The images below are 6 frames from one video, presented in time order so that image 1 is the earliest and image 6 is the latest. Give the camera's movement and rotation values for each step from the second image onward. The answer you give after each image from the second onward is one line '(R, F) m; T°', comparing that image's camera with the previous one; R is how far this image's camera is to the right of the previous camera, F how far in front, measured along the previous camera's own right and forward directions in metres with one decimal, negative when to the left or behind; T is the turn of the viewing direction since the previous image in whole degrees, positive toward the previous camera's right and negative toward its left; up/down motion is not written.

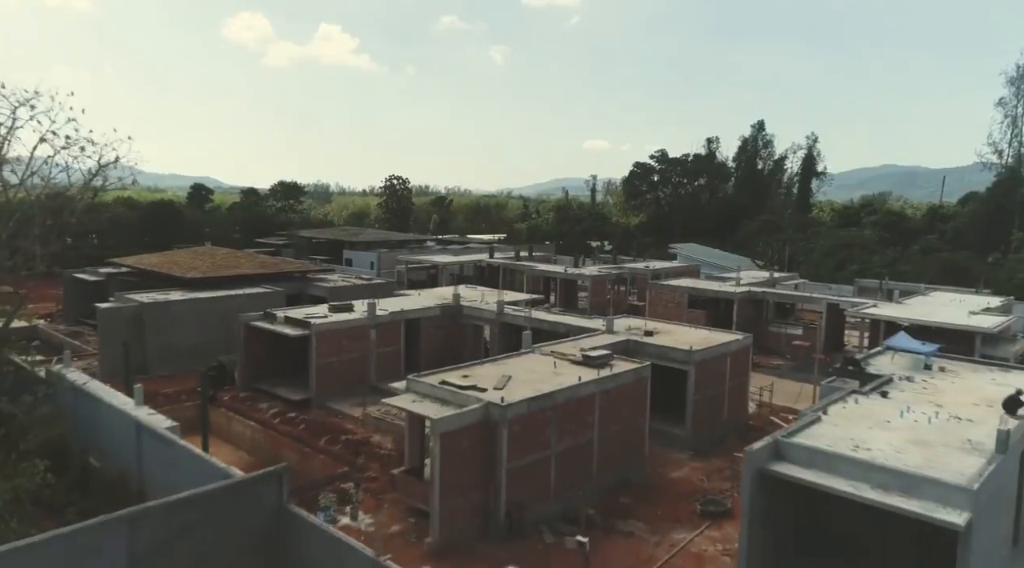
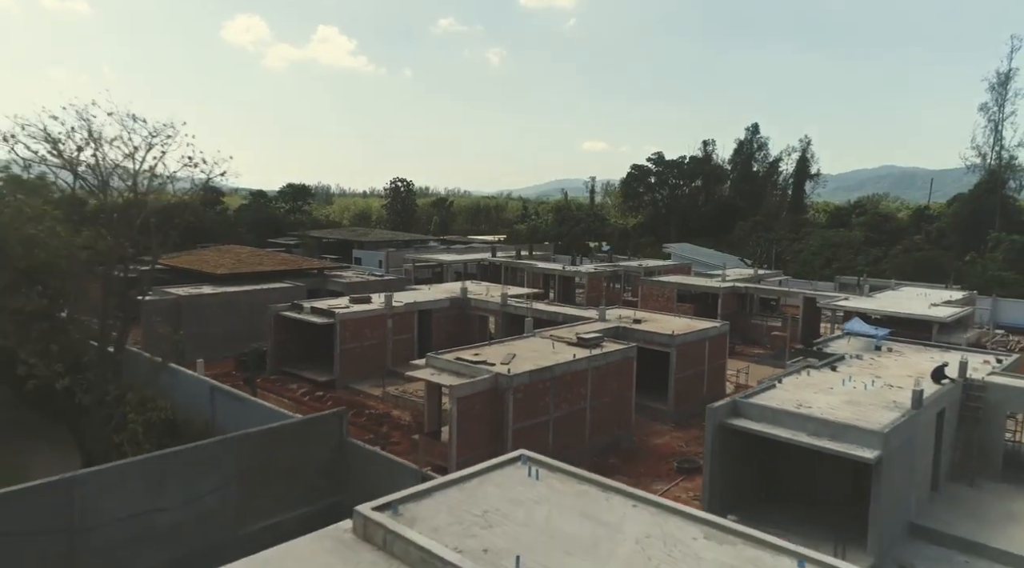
(-0.1, -3.0) m; 0°
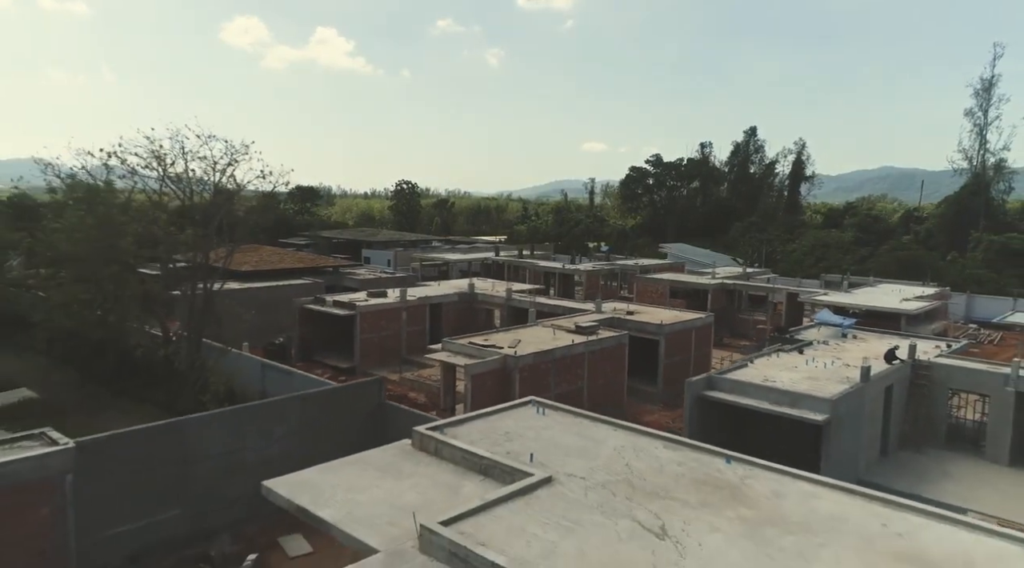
(-0.2, -2.8) m; 0°
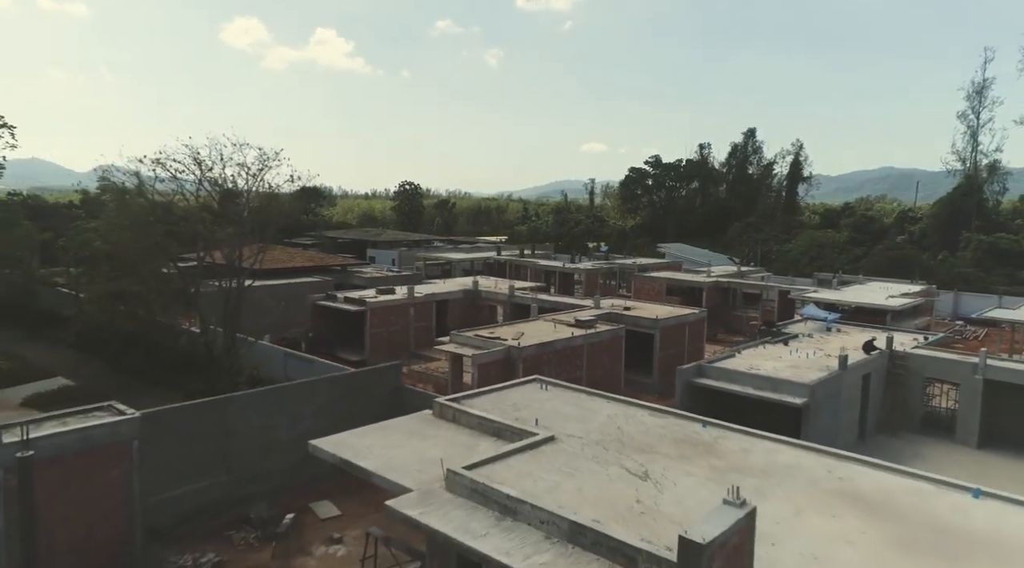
(-0.1, -1.6) m; 0°
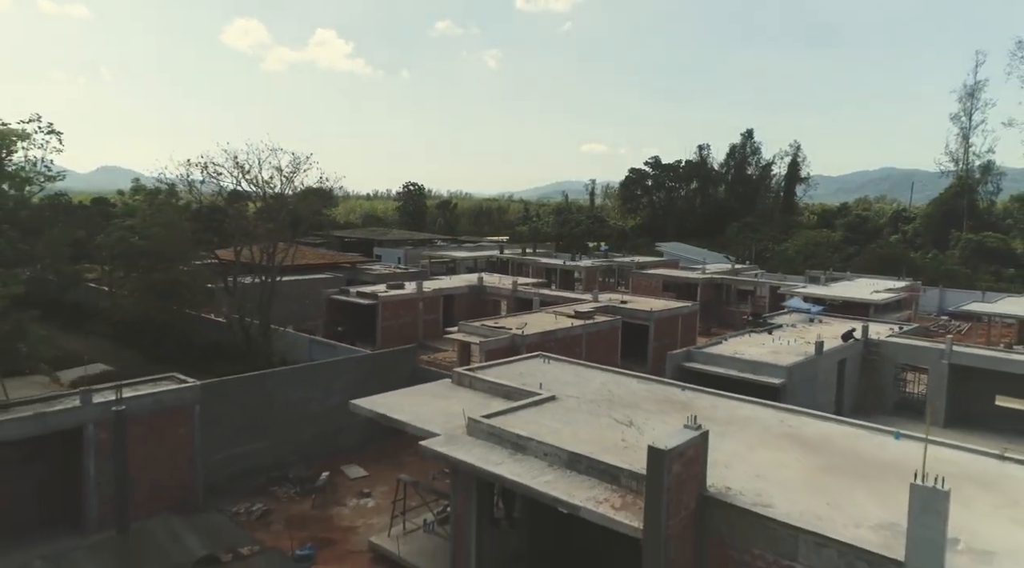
(-0.1, -2.0) m; 0°
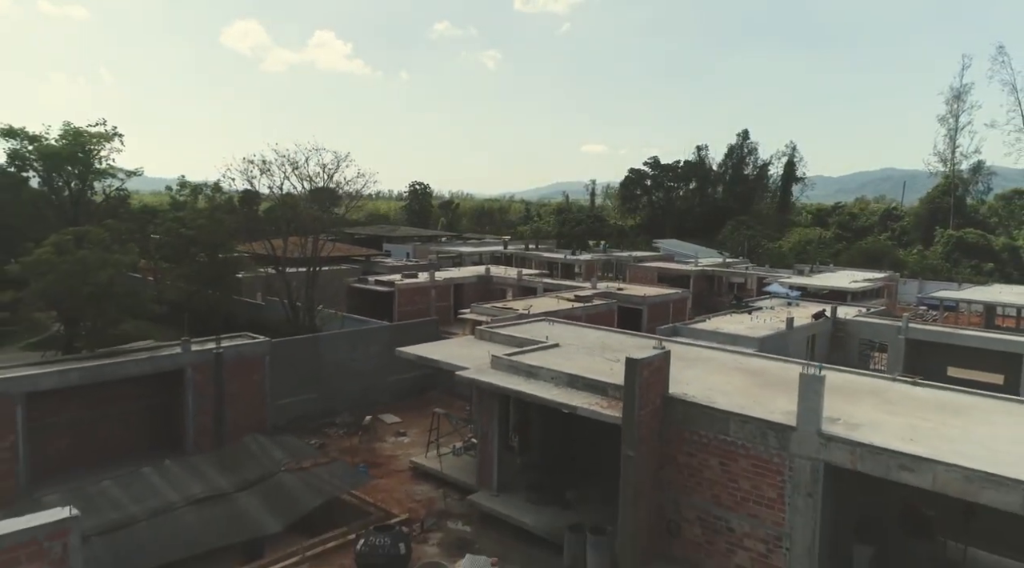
(-0.3, -3.1) m; 0°
